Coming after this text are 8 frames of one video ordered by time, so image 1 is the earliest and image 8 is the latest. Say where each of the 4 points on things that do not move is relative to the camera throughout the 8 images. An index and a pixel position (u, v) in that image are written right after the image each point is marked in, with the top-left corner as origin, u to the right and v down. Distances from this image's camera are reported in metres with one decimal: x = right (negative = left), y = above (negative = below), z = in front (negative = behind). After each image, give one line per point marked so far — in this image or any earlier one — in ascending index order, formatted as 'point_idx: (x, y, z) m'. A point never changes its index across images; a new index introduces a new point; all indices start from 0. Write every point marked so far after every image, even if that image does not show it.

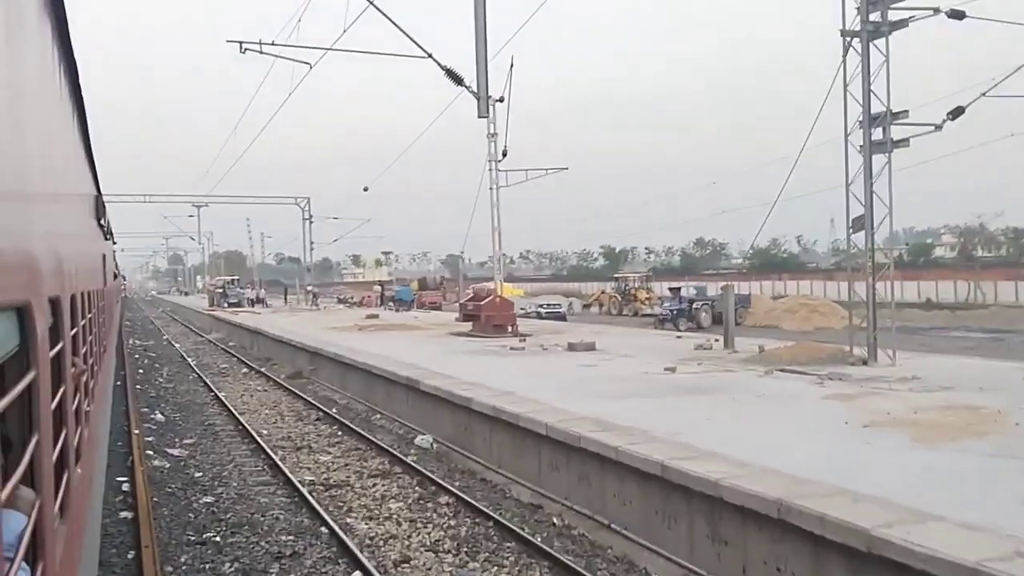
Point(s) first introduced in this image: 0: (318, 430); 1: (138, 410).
0: (-3.2, -2.4, +15.9) m
1: (-7.3, -2.4, +18.6) m
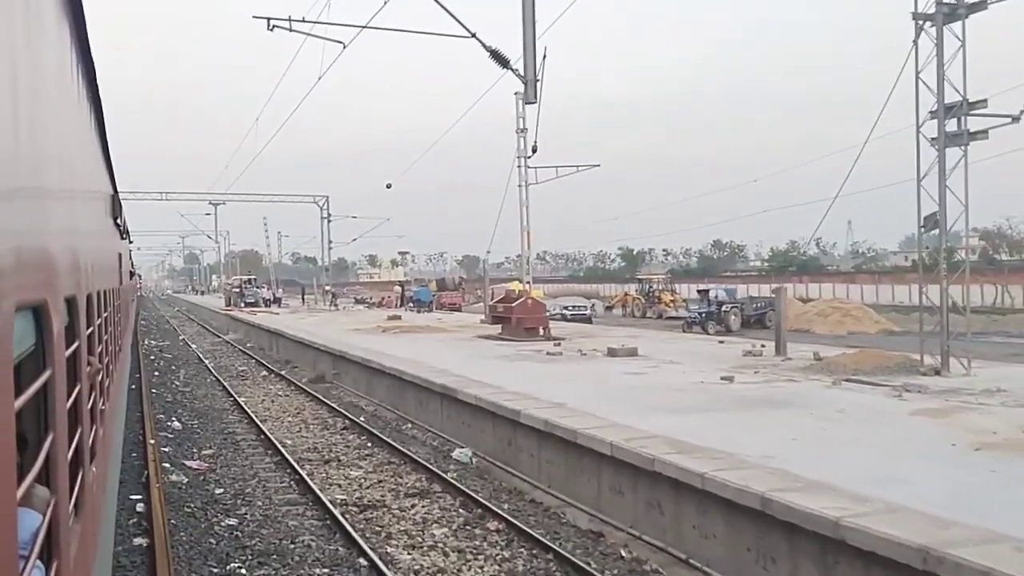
0: (-2.6, -2.4, +14.8) m
1: (-6.6, -2.4, +17.6) m
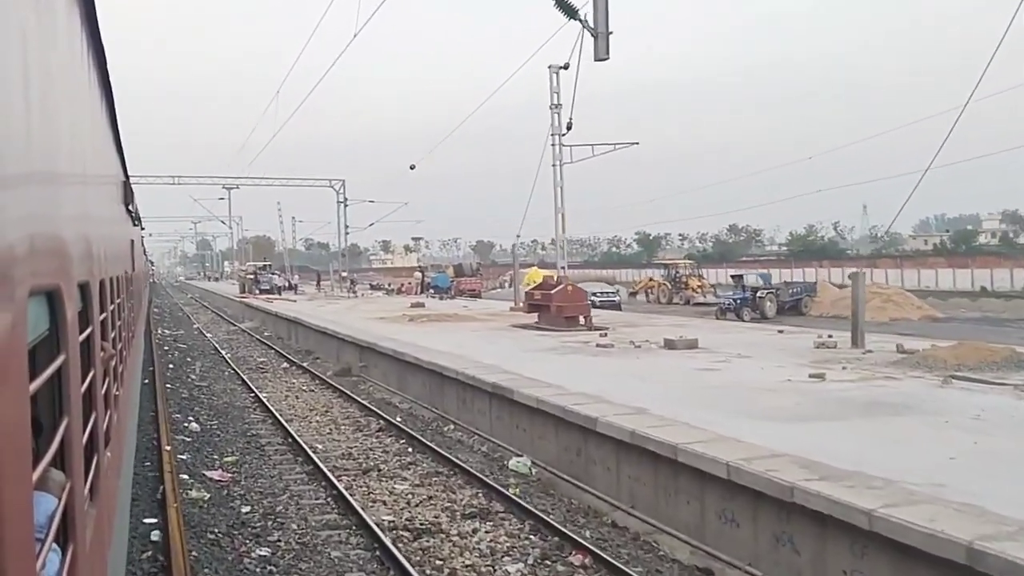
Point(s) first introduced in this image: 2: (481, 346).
0: (-1.8, -2.2, +13.3) m
1: (-5.8, -2.2, +16.1) m
2: (-0.6, -1.1, +17.8) m
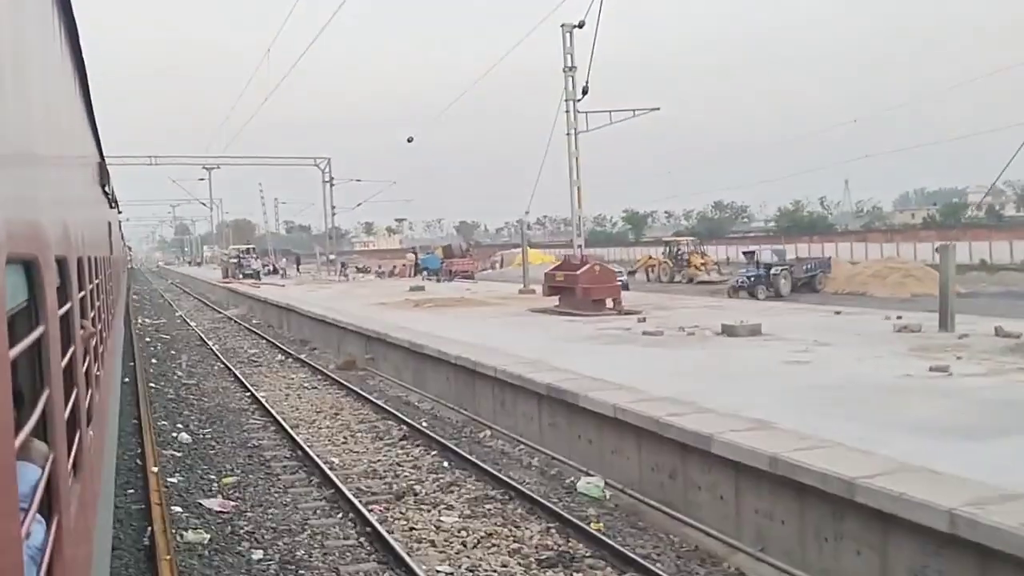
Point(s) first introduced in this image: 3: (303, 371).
0: (-1.2, -2.0, +11.1) m
1: (-5.2, -2.0, +13.8) m
2: (-0.1, -0.8, +15.6) m
3: (-4.3, -1.7, +19.7) m
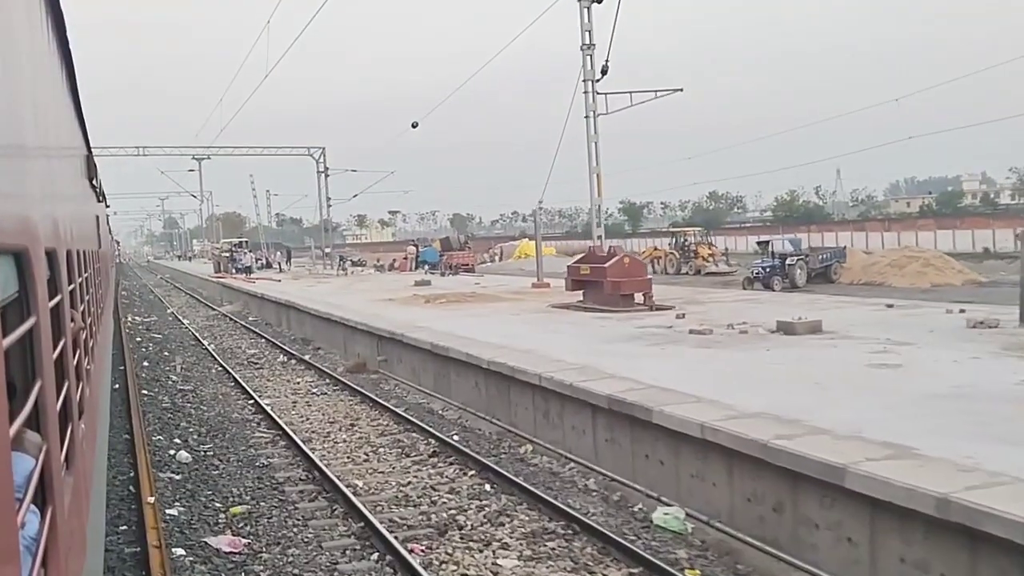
0: (-0.6, -2.0, +9.7) m
1: (-4.7, -2.0, +12.4) m
2: (+0.4, -0.7, +14.2) m
3: (-3.9, -1.6, +18.2) m
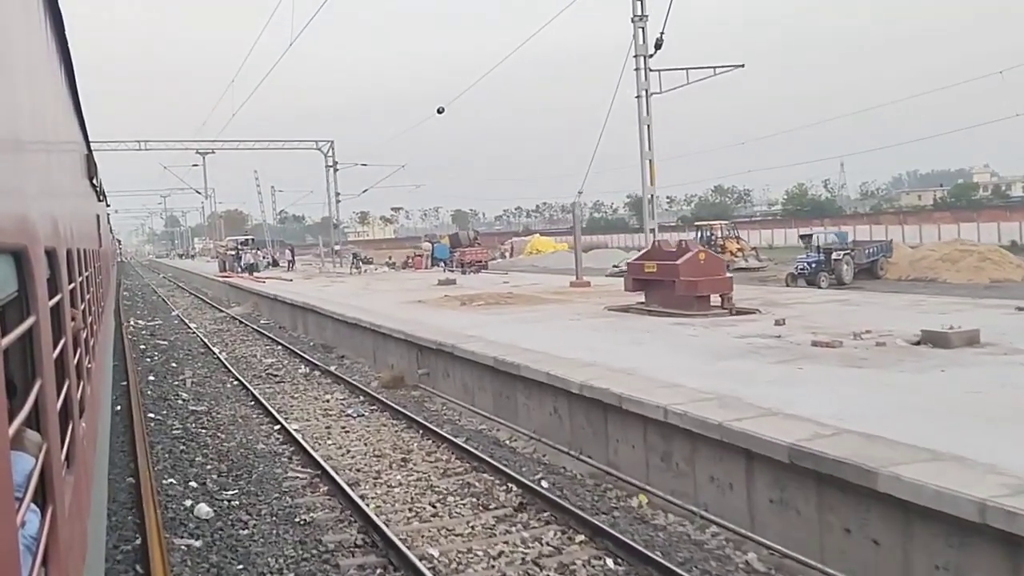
0: (+0.3, -2.0, +7.3) m
1: (-3.7, -2.0, +10.0) m
2: (+1.4, -0.7, +11.8) m
3: (-2.9, -1.7, +15.8) m
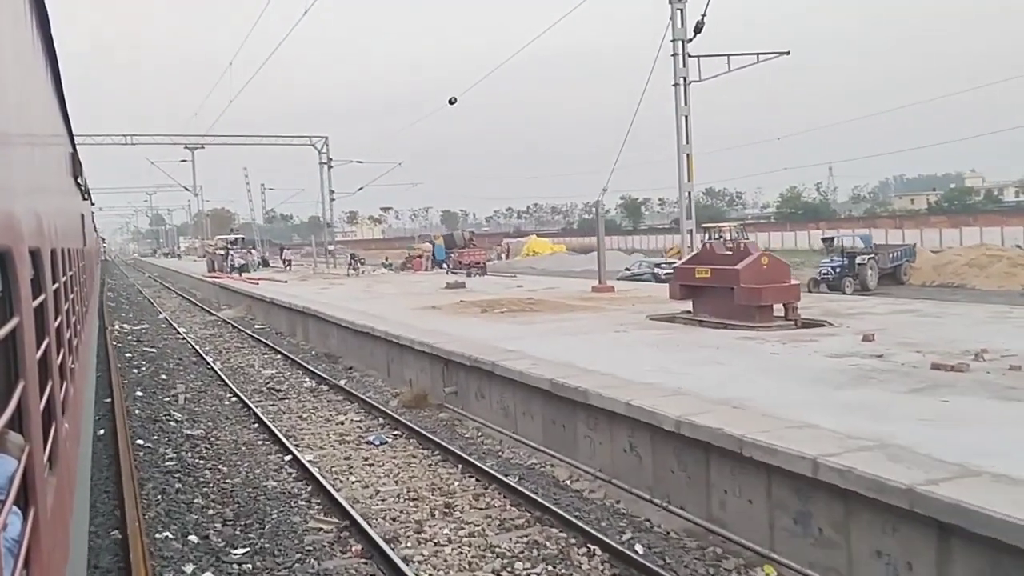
0: (+1.0, -2.1, +5.5) m
1: (-3.1, -2.1, +8.1) m
2: (+2.0, -0.8, +10.0) m
3: (-2.4, -1.8, +13.9) m
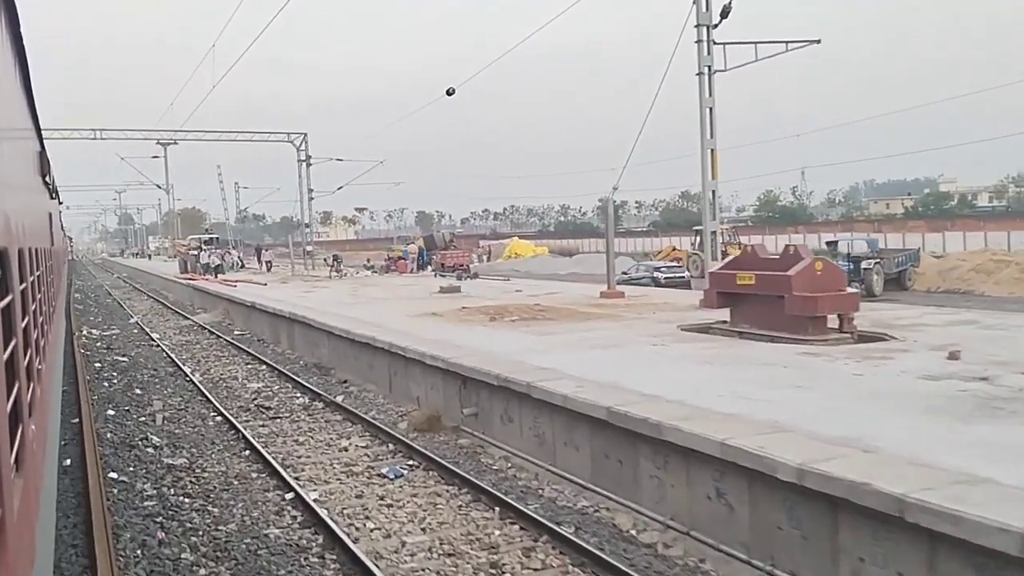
0: (+1.6, -2.2, +3.9) m
1: (-2.6, -2.2, +6.4) m
2: (+2.4, -0.9, +8.4) m
3: (-2.1, -1.8, +12.3) m
